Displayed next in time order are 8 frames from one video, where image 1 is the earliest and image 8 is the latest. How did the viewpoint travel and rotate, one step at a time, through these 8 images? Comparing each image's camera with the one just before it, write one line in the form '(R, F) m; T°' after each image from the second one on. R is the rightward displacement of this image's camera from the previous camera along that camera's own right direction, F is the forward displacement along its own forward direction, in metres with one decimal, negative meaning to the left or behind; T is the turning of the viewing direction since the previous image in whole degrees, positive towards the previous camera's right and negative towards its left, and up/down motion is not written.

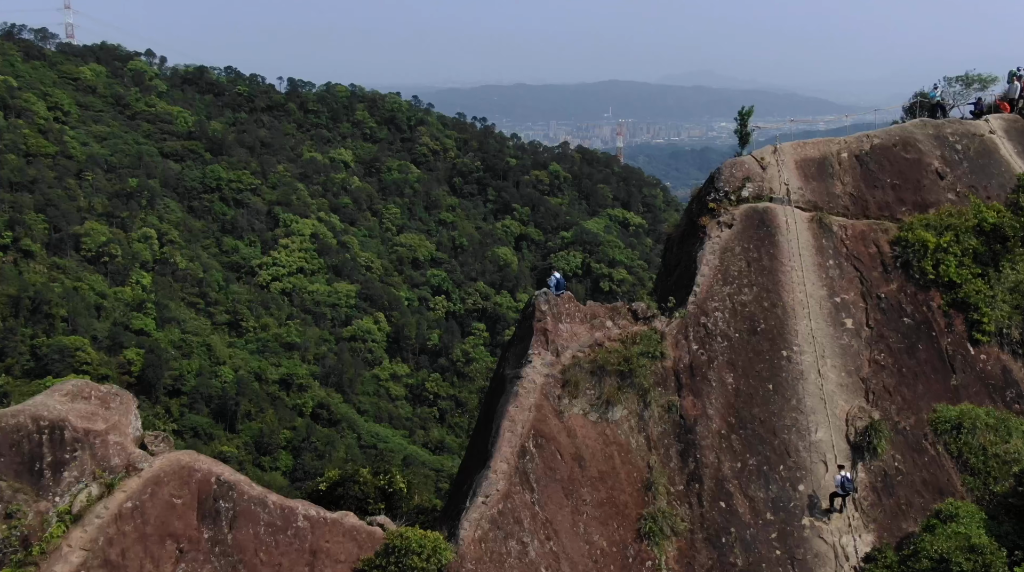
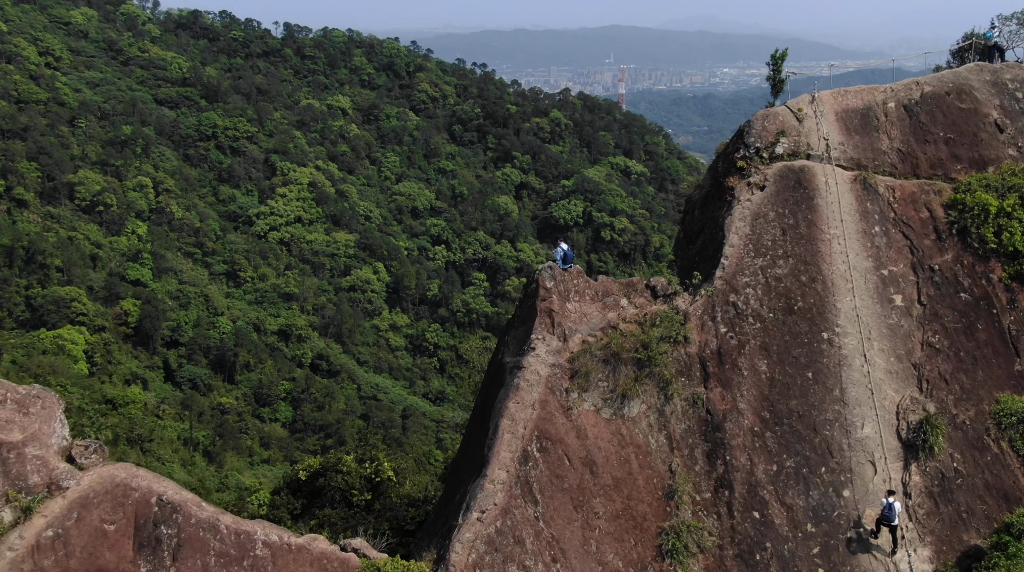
(0.0, +2.8) m; 0°
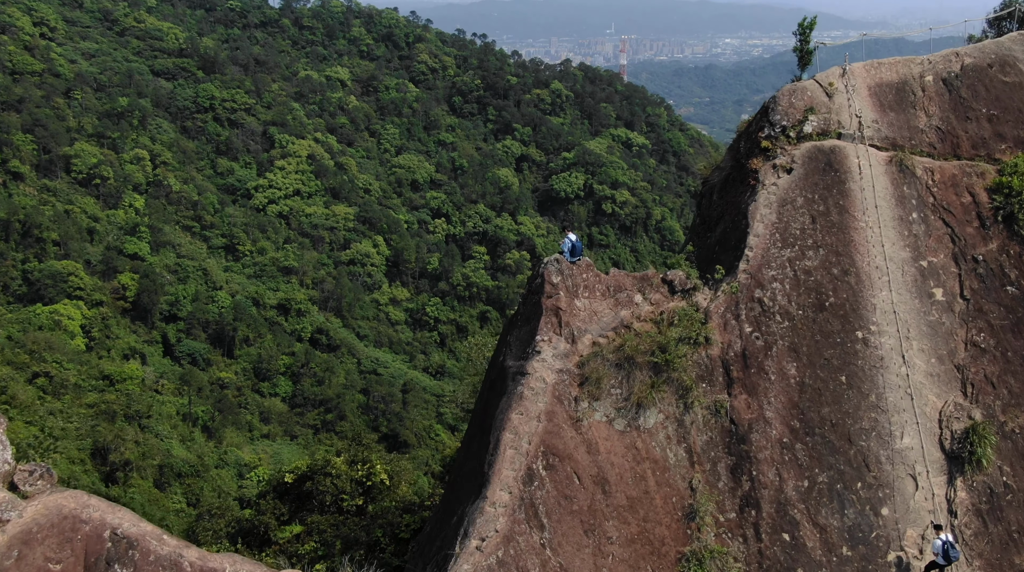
(0.0, +1.7) m; 0°
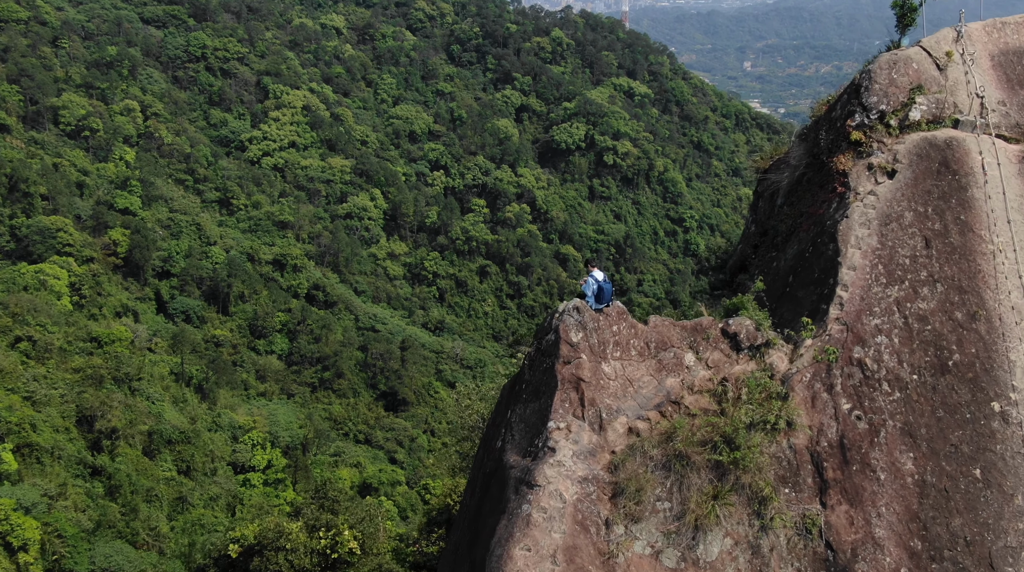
(0.0, +4.6) m; 0°
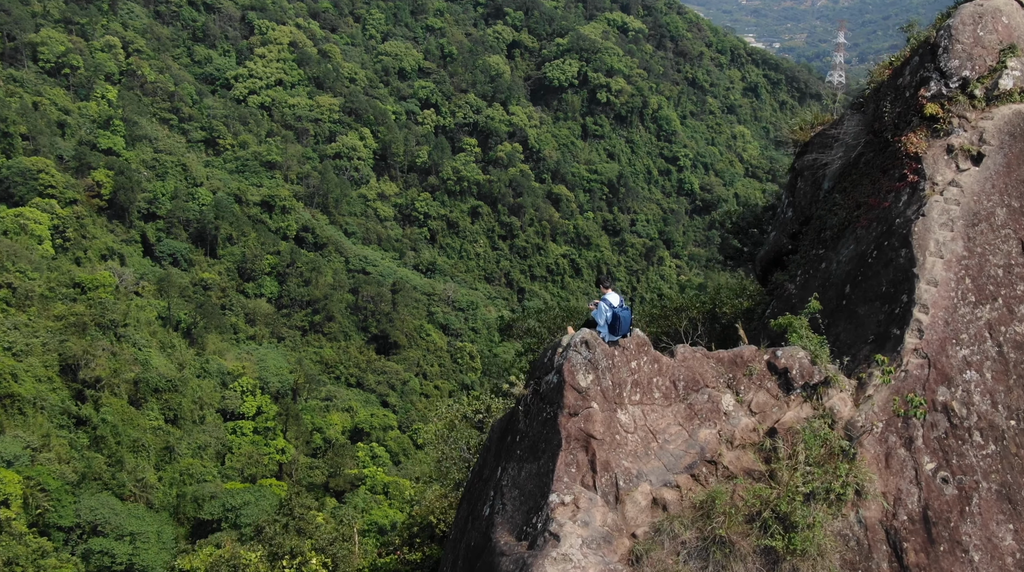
(0.0, +2.6) m; 0°
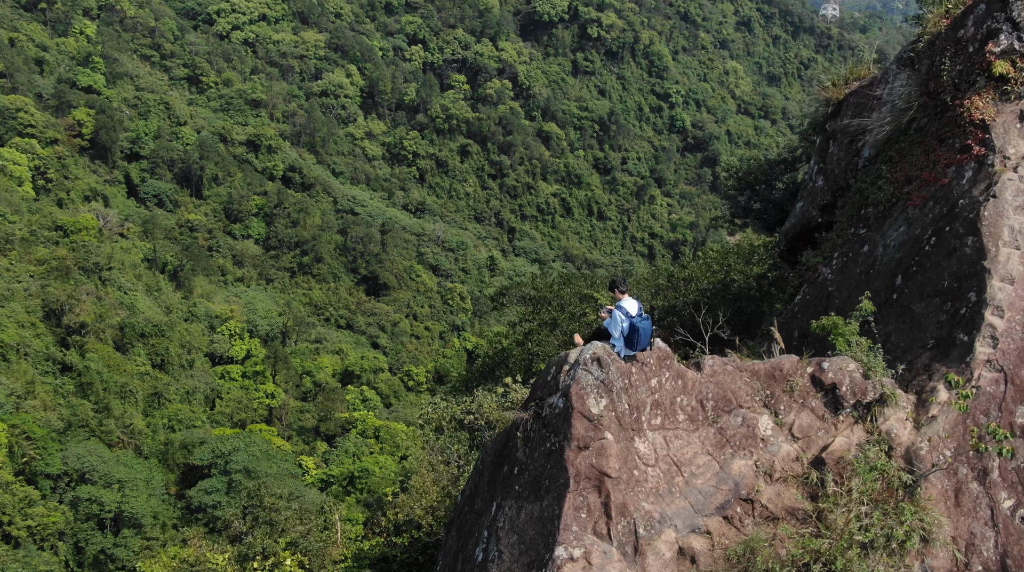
(0.0, +1.6) m; +1°
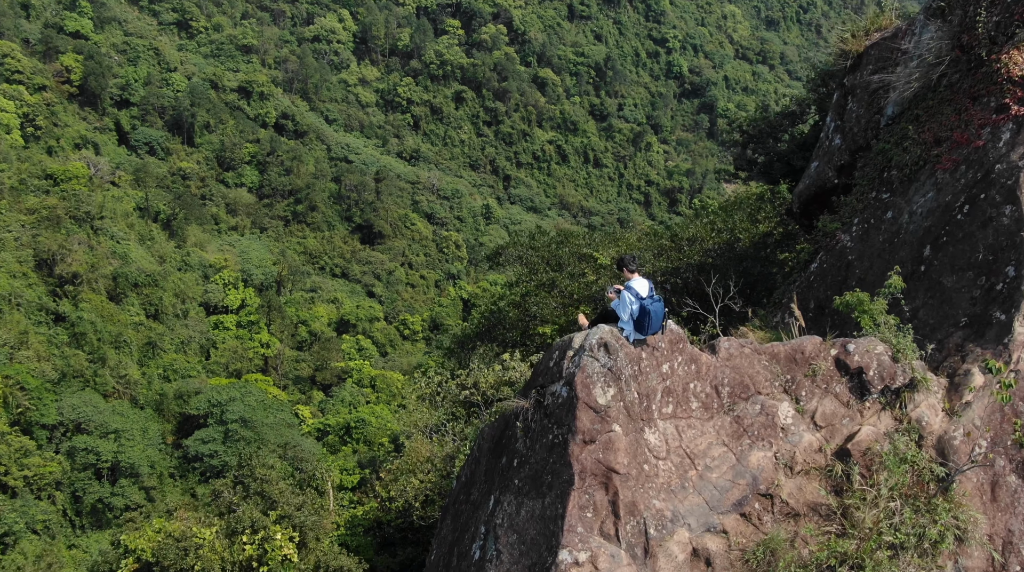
(0.0, +0.7) m; 0°
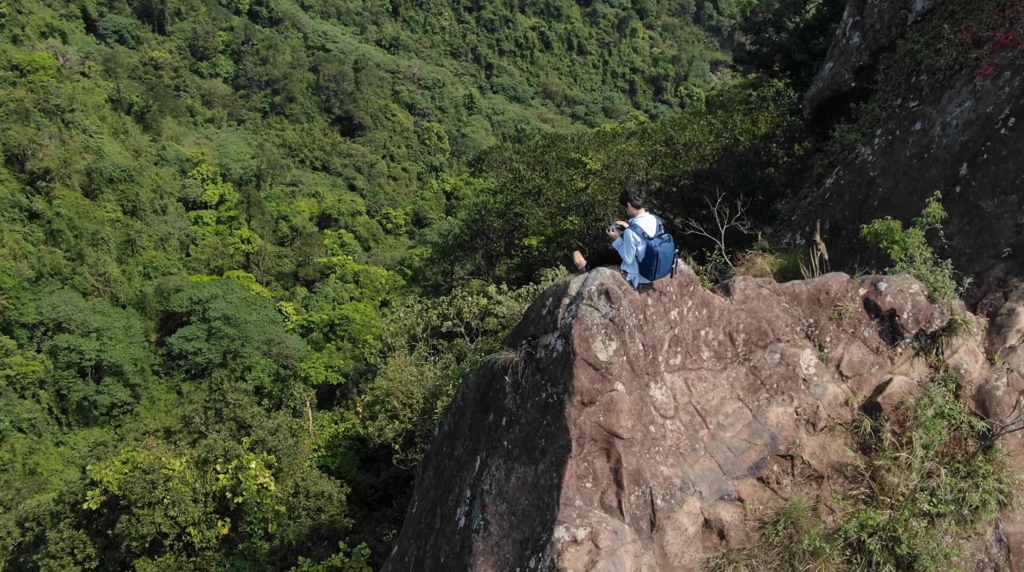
(0.0, +0.9) m; +1°
